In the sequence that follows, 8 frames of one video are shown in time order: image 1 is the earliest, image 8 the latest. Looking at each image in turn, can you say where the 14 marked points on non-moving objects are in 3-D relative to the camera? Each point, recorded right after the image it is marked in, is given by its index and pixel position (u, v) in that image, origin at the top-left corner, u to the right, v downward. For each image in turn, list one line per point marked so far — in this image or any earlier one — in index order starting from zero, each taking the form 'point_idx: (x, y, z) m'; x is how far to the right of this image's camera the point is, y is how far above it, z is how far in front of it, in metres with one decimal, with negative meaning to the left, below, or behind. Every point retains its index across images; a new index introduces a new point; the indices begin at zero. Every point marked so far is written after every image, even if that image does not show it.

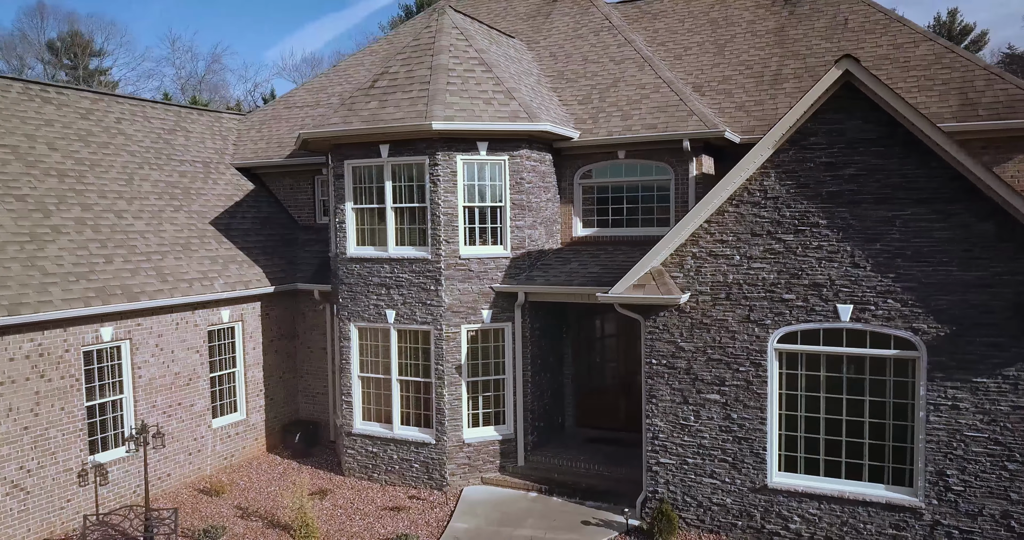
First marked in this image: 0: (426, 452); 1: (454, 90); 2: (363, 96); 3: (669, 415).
0: (-1.4, -2.9, +12.2) m
1: (-0.9, +2.8, +11.8) m
2: (-2.4, +2.8, +12.4) m
3: (+2.1, -2.0, +10.4) m
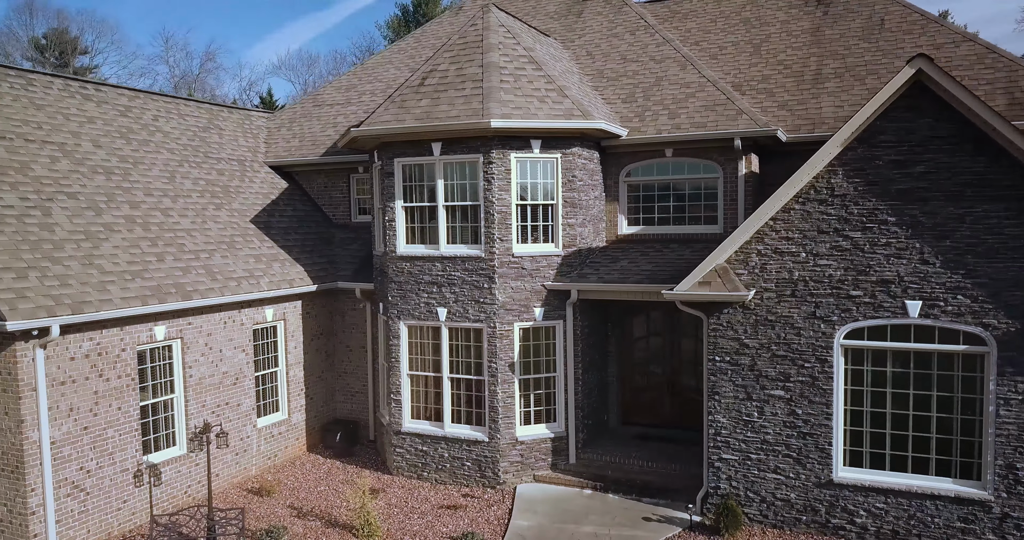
0: (-0.5, -2.8, +12.2) m
1: (0.0, +2.8, +11.8) m
2: (-1.6, +2.8, +12.4) m
3: (+3.0, -1.9, +10.5) m
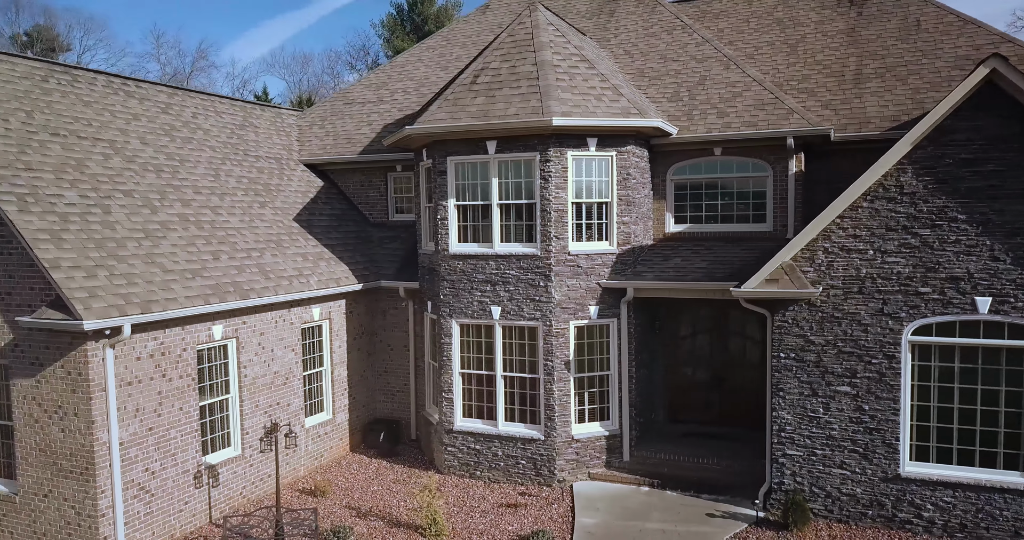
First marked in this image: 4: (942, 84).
0: (+0.3, -2.8, +12.2) m
1: (+0.8, +2.8, +11.9) m
2: (-0.7, +2.9, +12.3) m
3: (+3.9, -1.9, +10.6) m
4: (+7.5, +3.2, +13.3) m
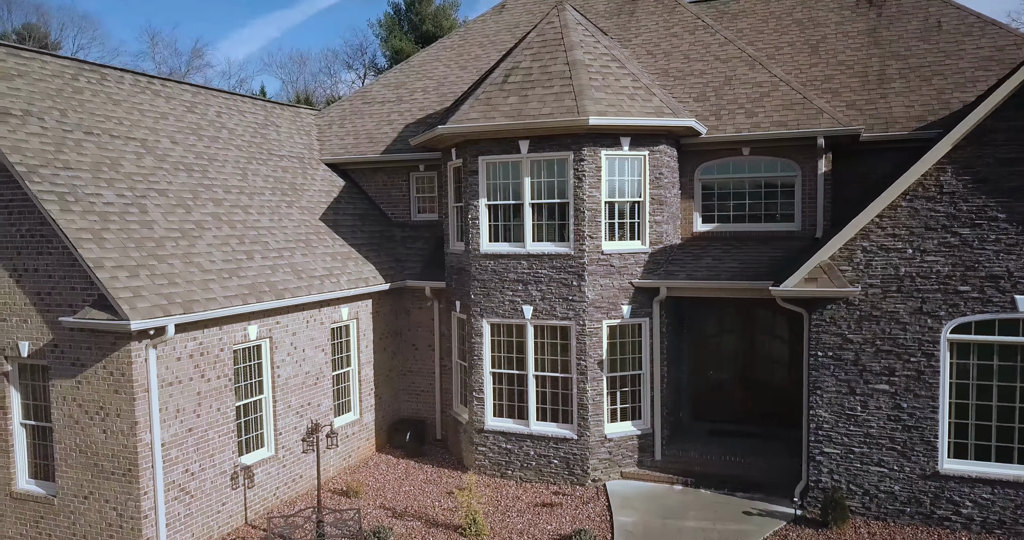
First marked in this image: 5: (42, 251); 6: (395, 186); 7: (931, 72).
0: (+0.9, -2.8, +12.2) m
1: (+1.3, +2.8, +11.9) m
2: (-0.2, +2.9, +12.3) m
3: (+4.5, -1.9, +10.6) m
4: (+8.0, +3.2, +13.4) m
5: (-5.8, +0.2, +9.6) m
6: (-2.4, +1.7, +15.8) m
7: (+7.6, +3.6, +14.0) m
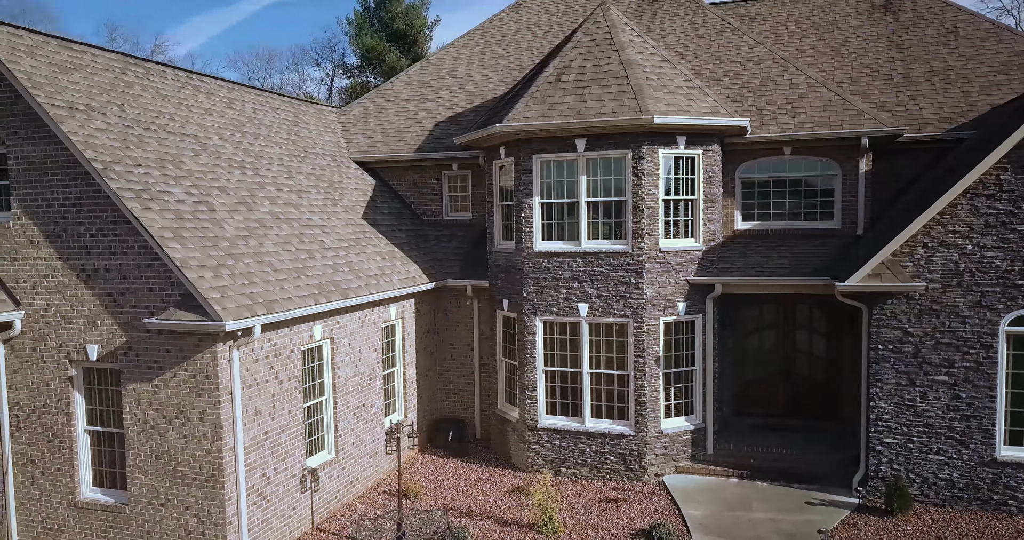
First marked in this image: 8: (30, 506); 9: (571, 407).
0: (+1.8, -2.8, +12.3) m
1: (+2.2, +2.9, +12.0) m
2: (+0.6, +2.9, +12.4) m
3: (+5.5, -1.8, +11.0) m
4: (+8.7, +3.3, +14.0) m
5: (-4.8, +0.2, +9.3) m
6: (-1.7, +1.7, +15.6) m
7: (+8.4, +3.7, +14.5) m
8: (-6.3, -3.1, +10.1) m
9: (+1.0, -2.3, +12.7) m
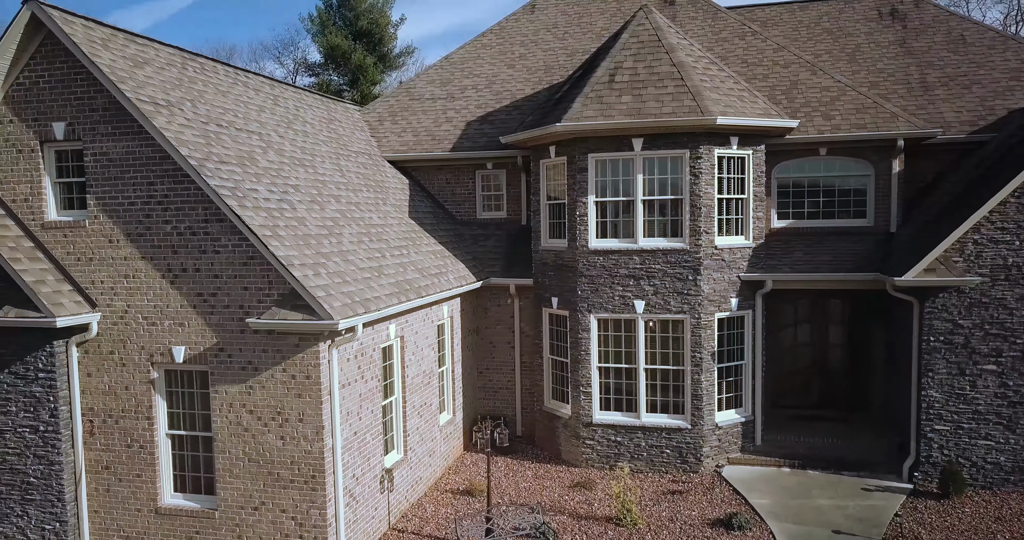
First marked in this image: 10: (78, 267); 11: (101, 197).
0: (+2.7, -2.7, +12.6) m
1: (+3.2, +2.9, +12.3) m
2: (+1.6, +2.9, +12.6) m
3: (+6.5, -1.7, +11.5) m
4: (+9.5, +3.4, +14.8) m
5: (-3.6, +0.2, +9.0) m
6: (-1.1, +1.8, +15.6) m
7: (+9.1, +3.8, +15.3) m
8: (-5.1, -3.1, +9.7) m
9: (+1.9, -2.2, +12.9) m
10: (-5.4, 0.0, +9.5) m
11: (-5.0, +0.9, +9.4) m
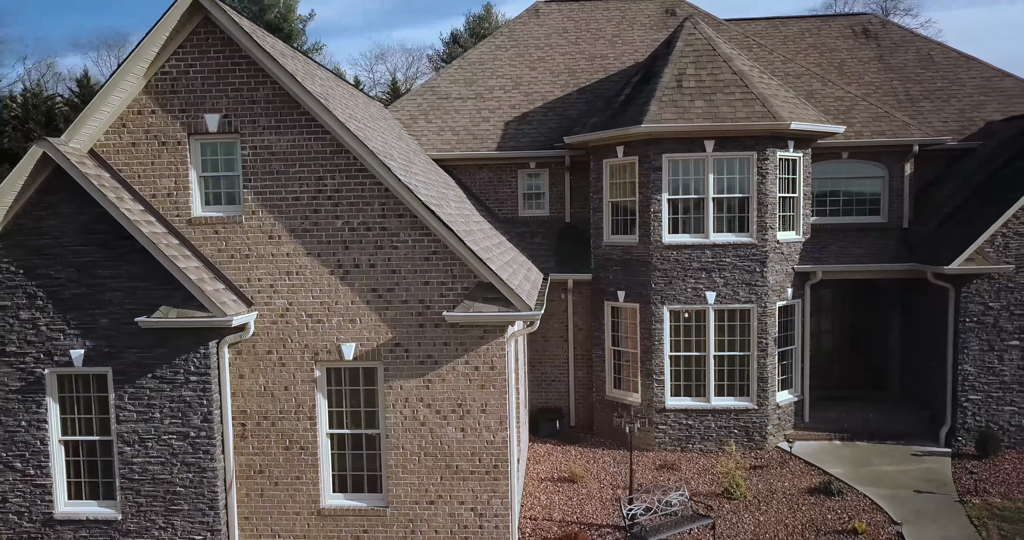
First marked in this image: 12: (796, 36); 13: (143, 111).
0: (+4.1, -2.6, +13.6) m
1: (+4.5, +3.1, +13.4) m
2: (+2.9, +3.0, +13.4) m
3: (+8.0, -1.6, +13.2) m
4: (+10.3, +3.6, +17.0) m
5: (-1.5, +0.3, +9.0) m
6: (-0.2, +1.8, +15.9) m
7: (+9.8, +3.9, +17.4) m
8: (-3.1, -3.1, +9.4) m
9: (+3.2, -2.1, +13.7) m
10: (-3.4, +0.1, +9.2) m
11: (-3.0, +0.9, +9.1) m
12: (+7.2, +5.9, +19.6) m
13: (-4.4, +1.9, +9.1) m
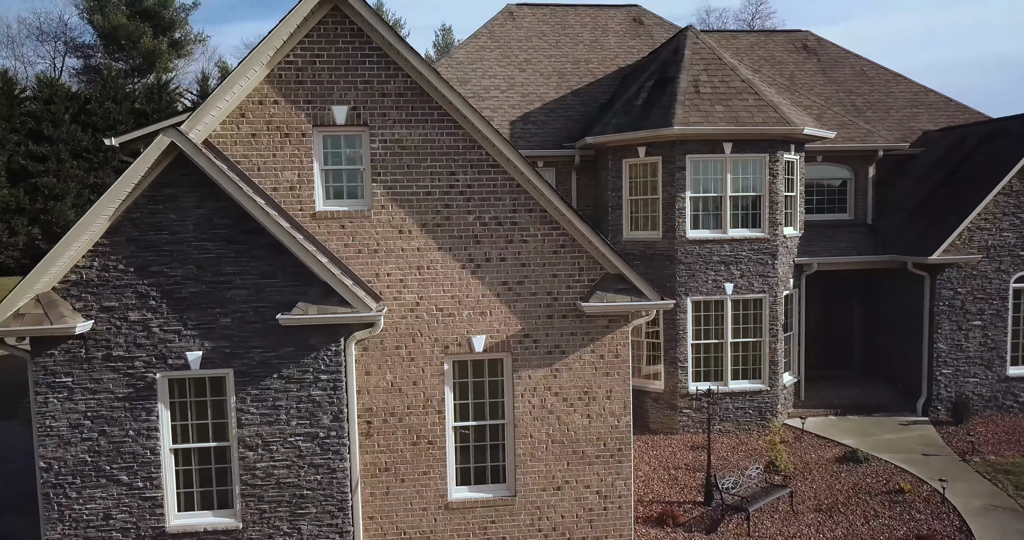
0: (+4.7, -2.4, +14.7) m
1: (+5.1, +3.2, +14.7) m
2: (+3.5, +3.2, +14.3) m
3: (+8.6, -1.4, +15.2) m
4: (+10.1, +3.8, +19.3) m
5: (0.0, +0.4, +9.2) m
6: (0.0, +1.9, +16.2) m
7: (+9.5, +4.2, +19.6) m
8: (-1.6, -3.0, +9.3) m
9: (+3.8, -2.0, +14.7) m
10: (-1.8, +0.1, +9.0) m
11: (-1.4, +1.0, +9.0) m
12: (+6.5, +6.1, +21.2) m
13: (-2.8, +1.9, +8.8) m
